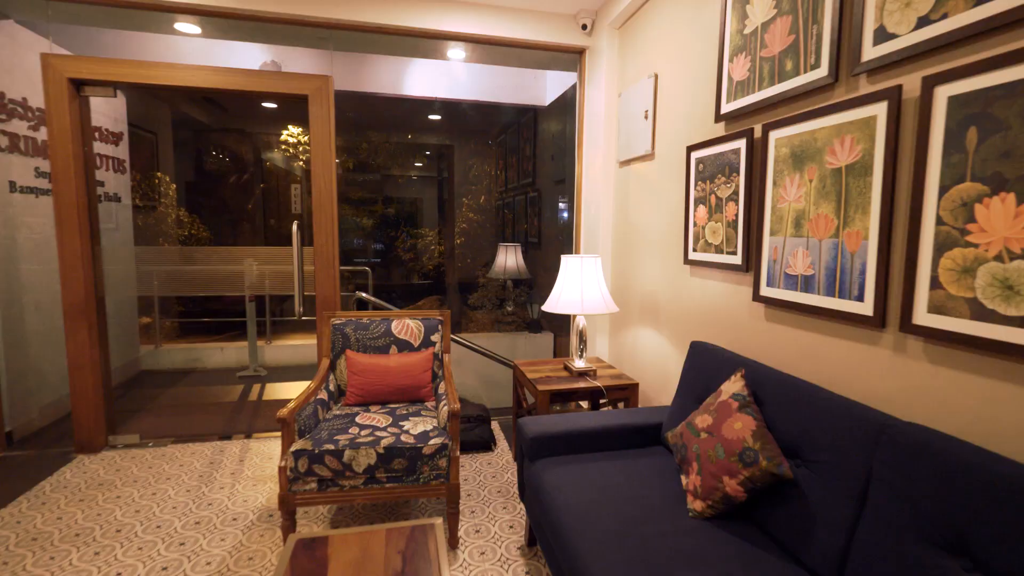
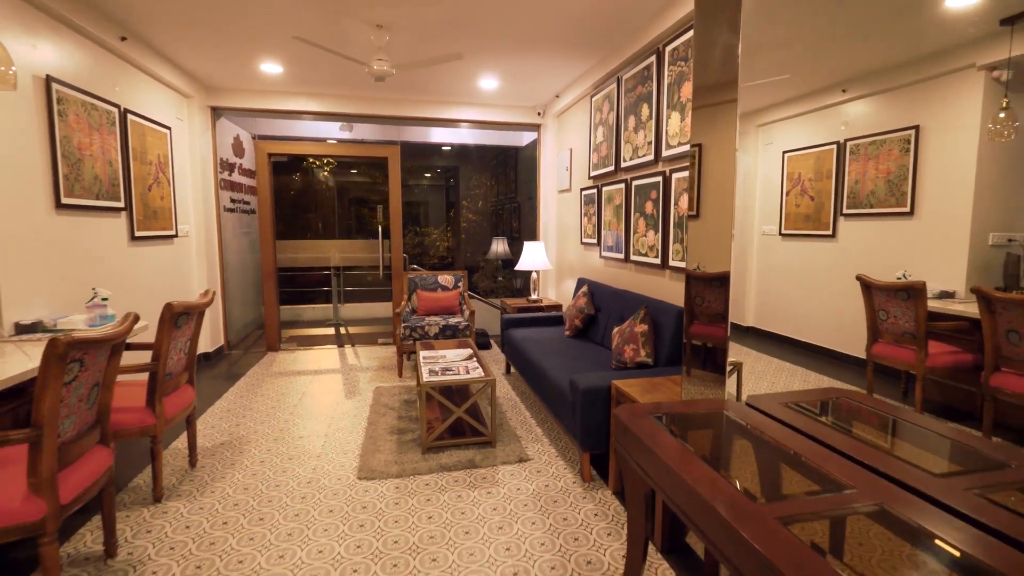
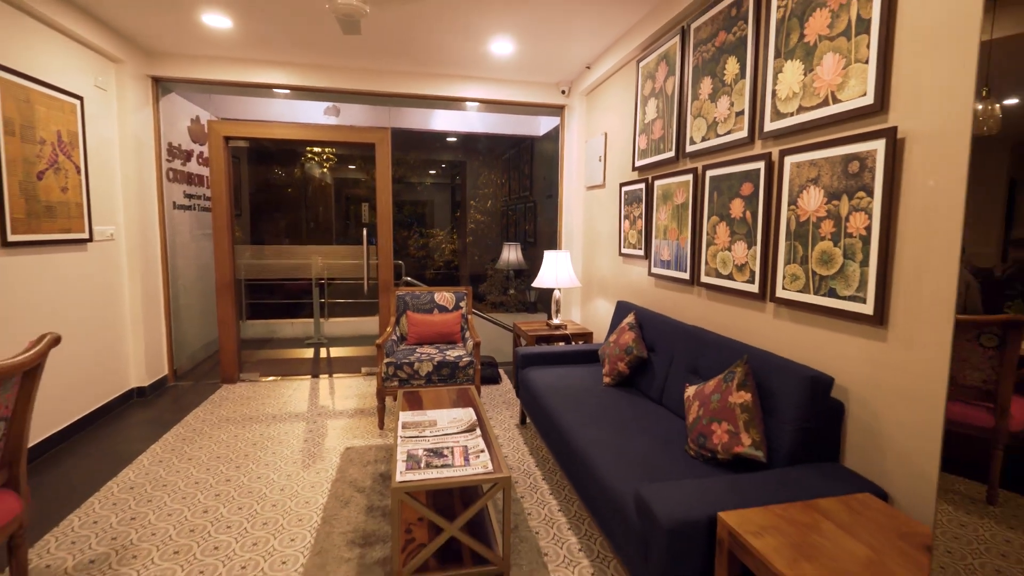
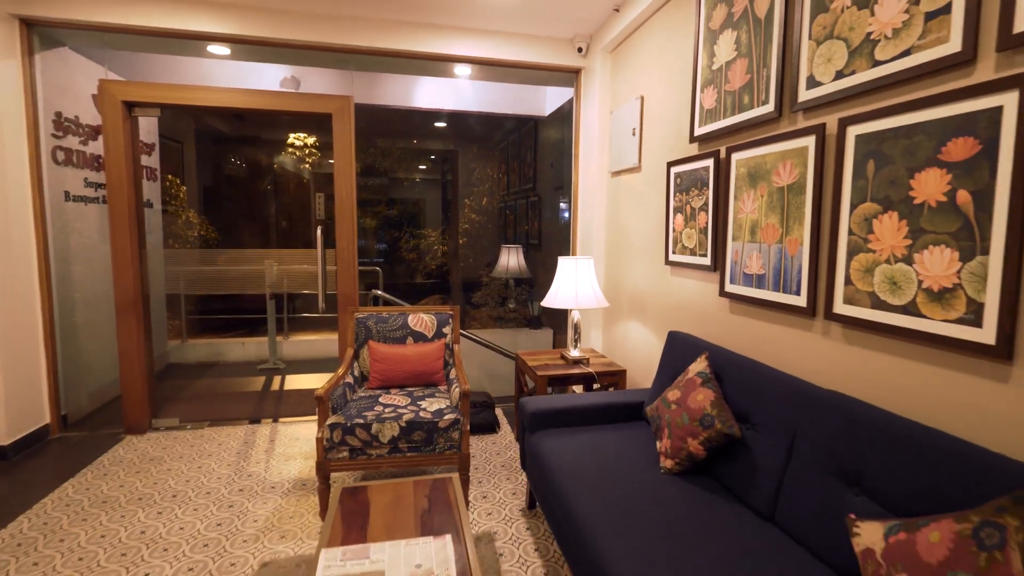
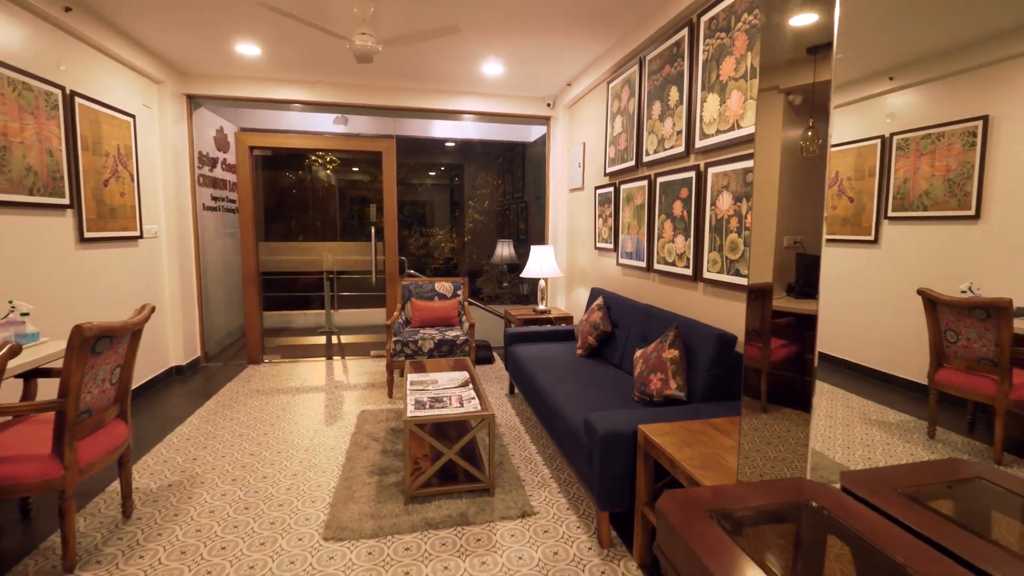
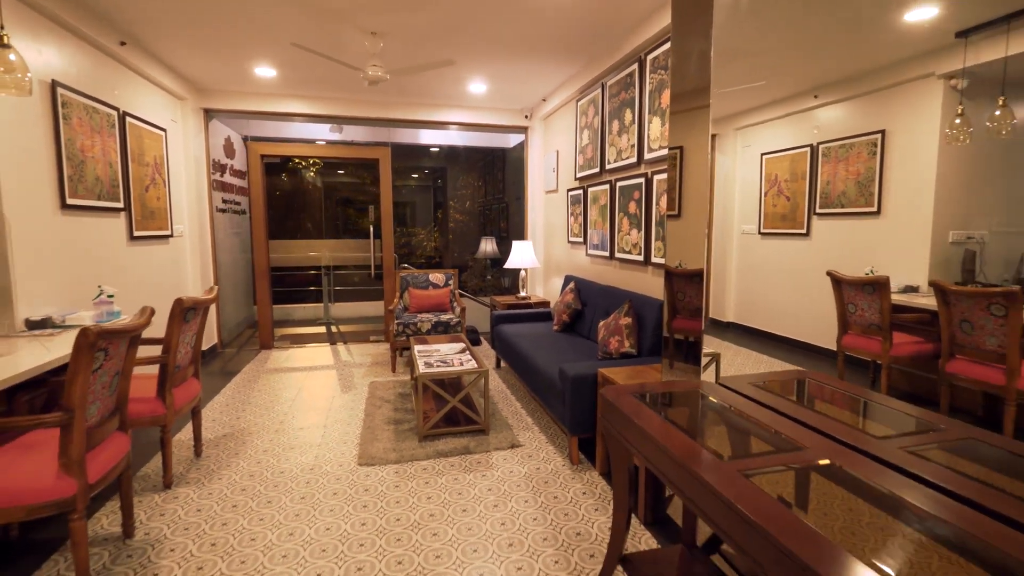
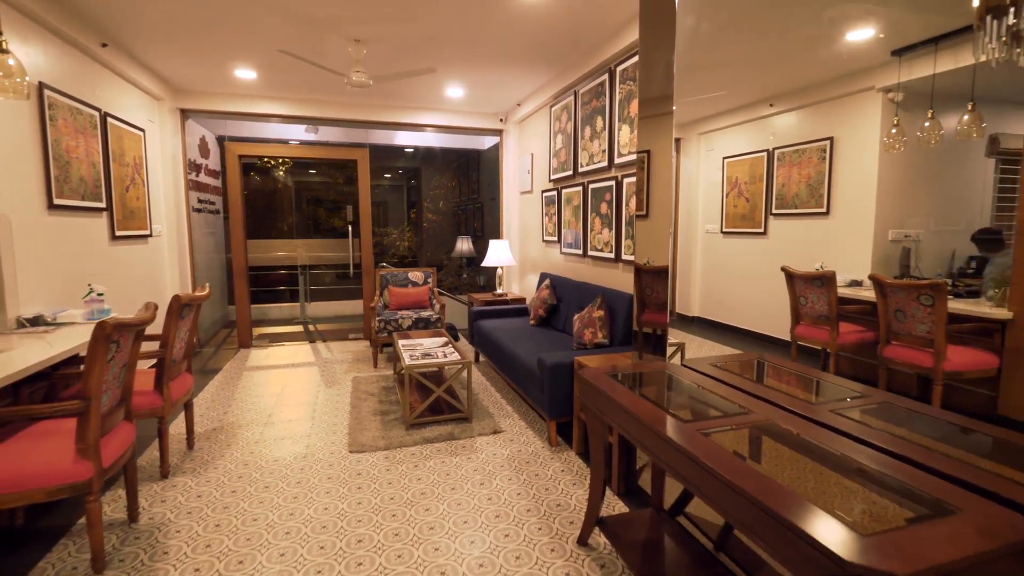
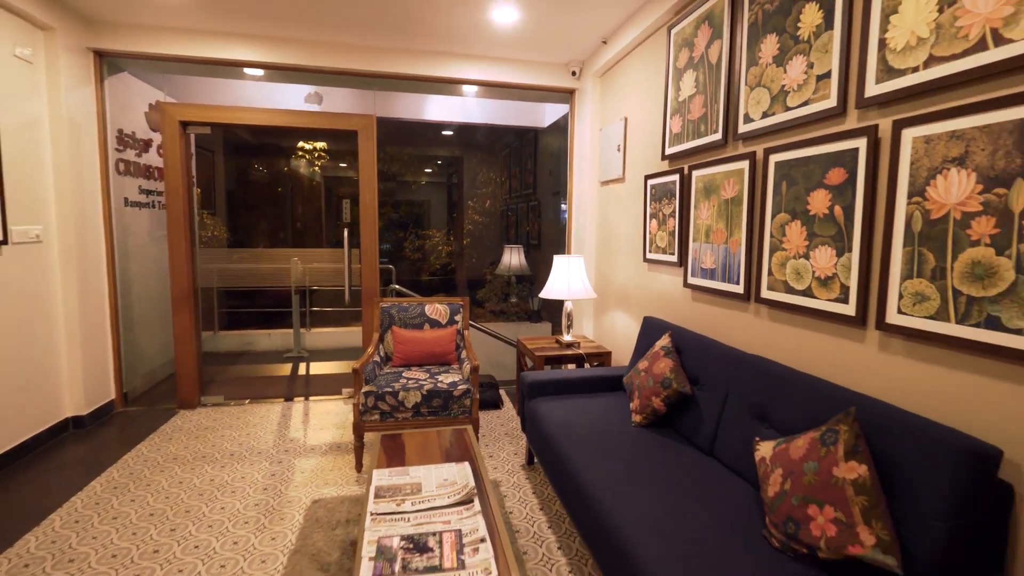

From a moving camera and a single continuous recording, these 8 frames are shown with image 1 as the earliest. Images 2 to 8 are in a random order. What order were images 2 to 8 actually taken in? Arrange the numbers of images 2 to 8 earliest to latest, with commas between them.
4, 8, 3, 5, 2, 6, 7
